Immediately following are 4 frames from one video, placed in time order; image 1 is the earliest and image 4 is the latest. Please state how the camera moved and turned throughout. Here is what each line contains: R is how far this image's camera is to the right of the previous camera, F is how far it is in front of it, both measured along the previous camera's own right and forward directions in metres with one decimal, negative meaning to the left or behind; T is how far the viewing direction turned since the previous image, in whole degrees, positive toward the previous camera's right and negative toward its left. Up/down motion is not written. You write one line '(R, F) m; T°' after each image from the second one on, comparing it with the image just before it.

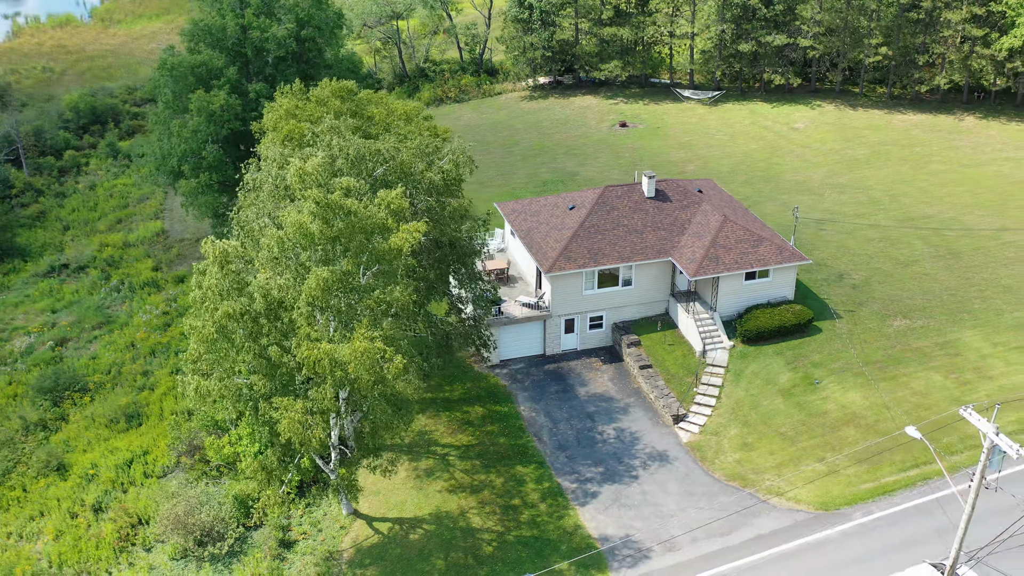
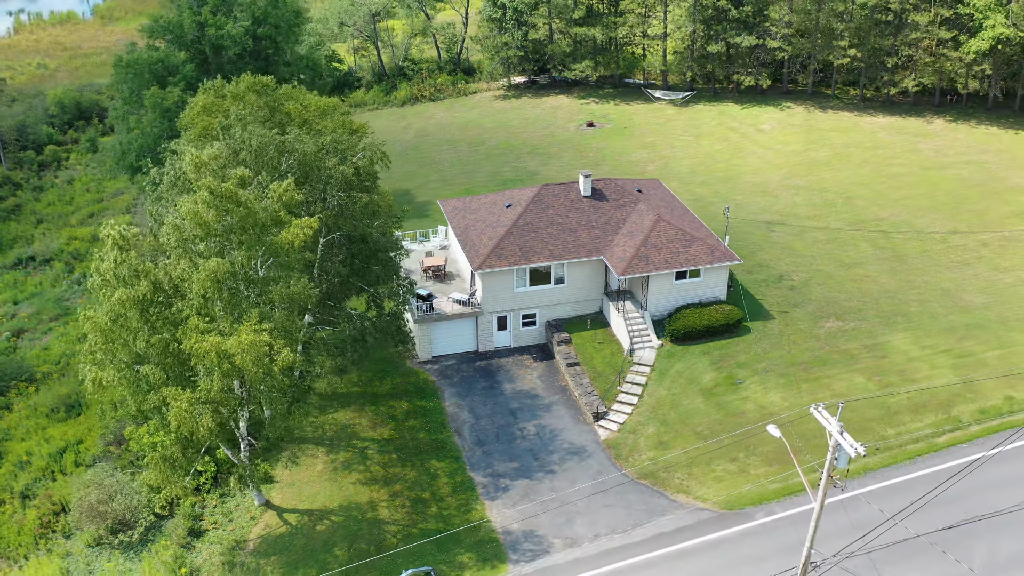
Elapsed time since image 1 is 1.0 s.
(+2.9, -0.2) m; -2°
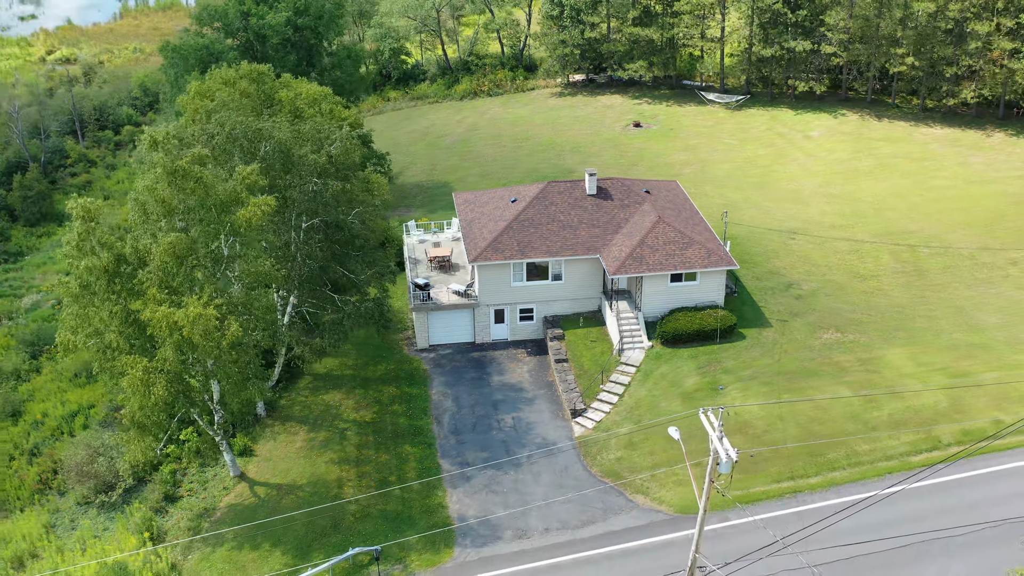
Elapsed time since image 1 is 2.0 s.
(+3.7, -0.2) m; -6°
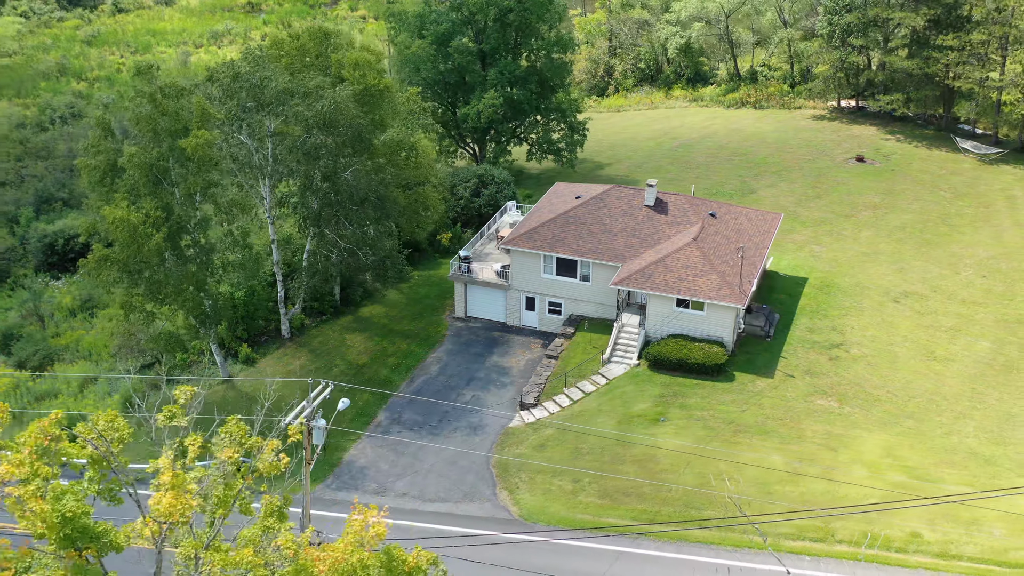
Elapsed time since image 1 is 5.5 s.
(+13.8, +2.2) m; -25°
